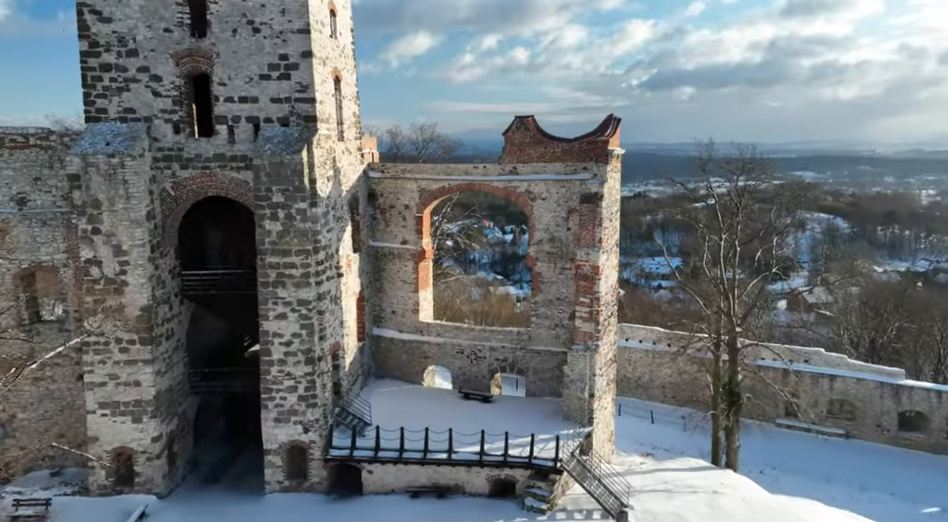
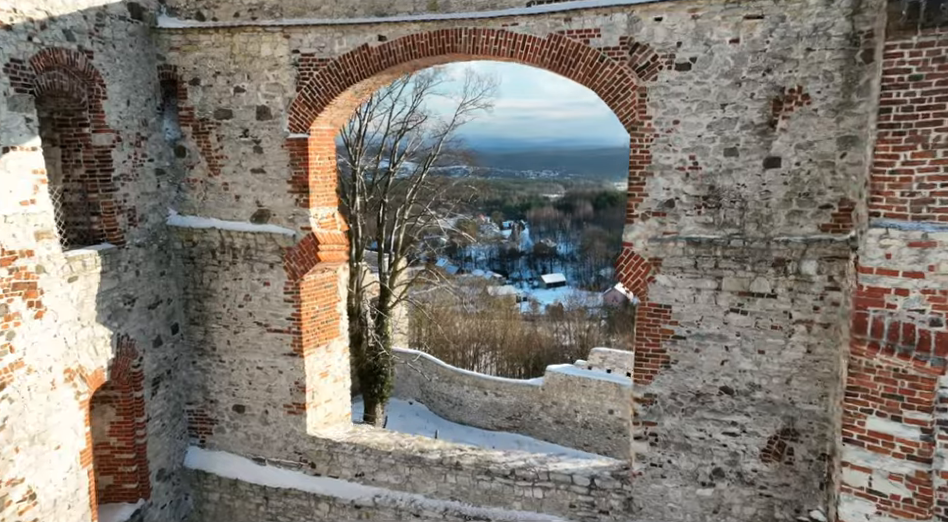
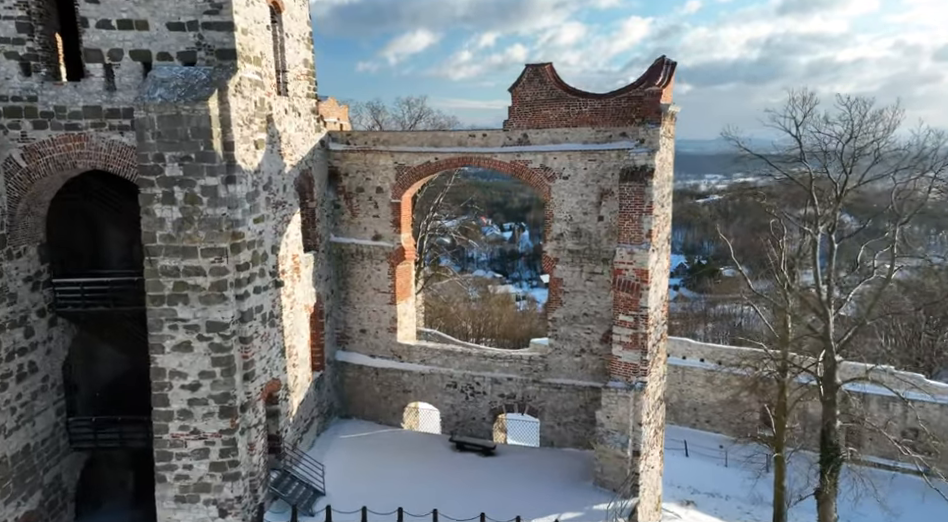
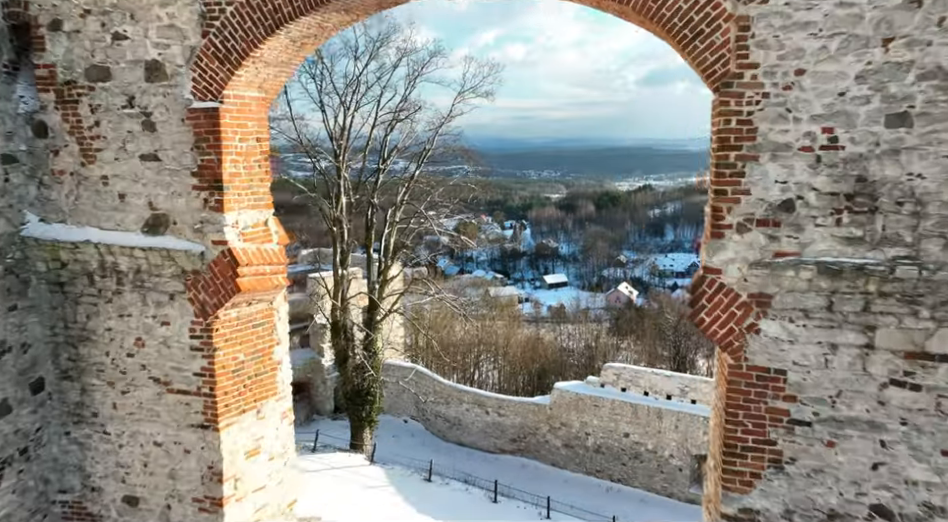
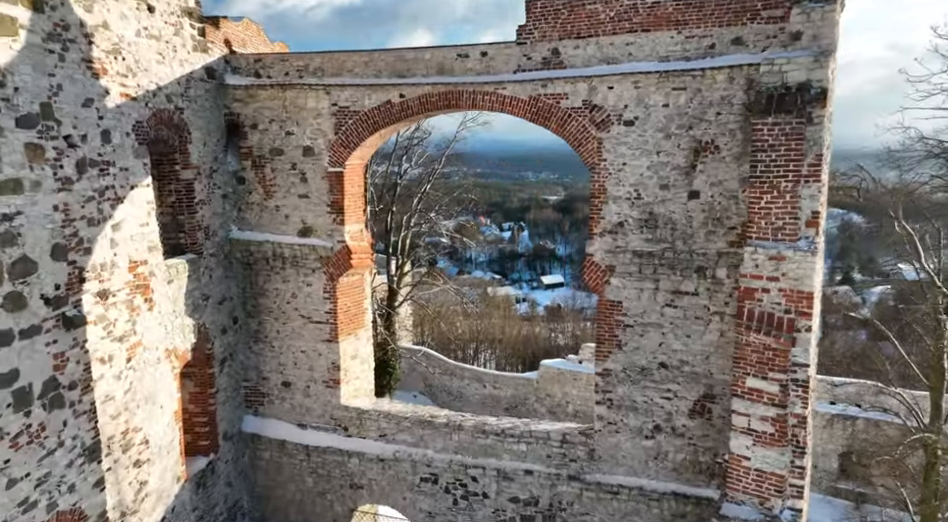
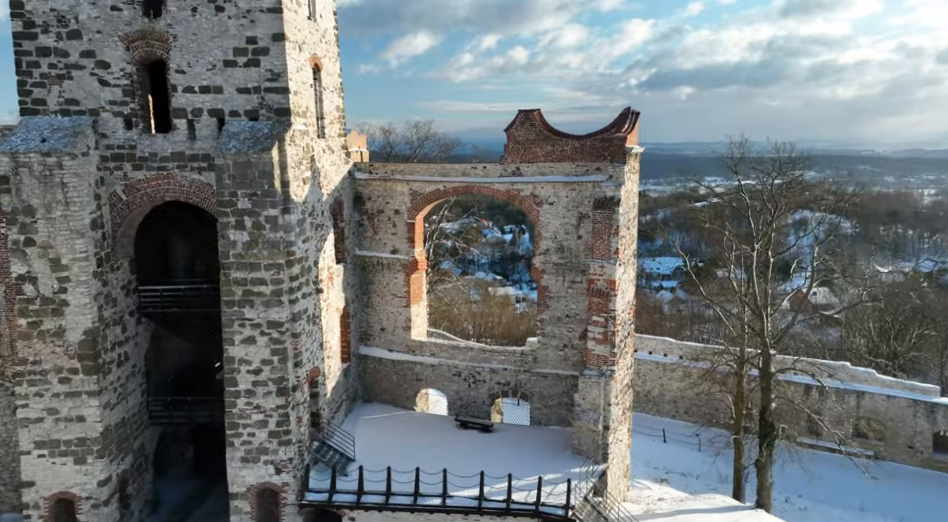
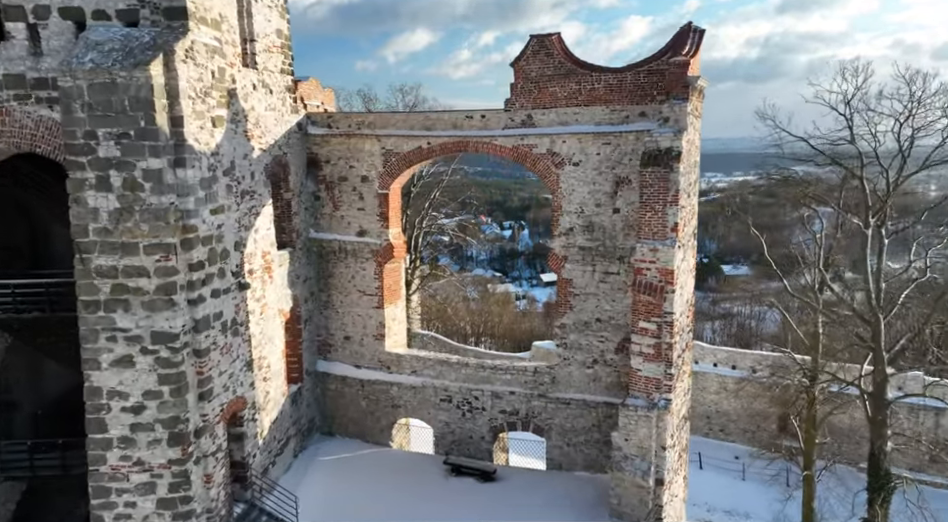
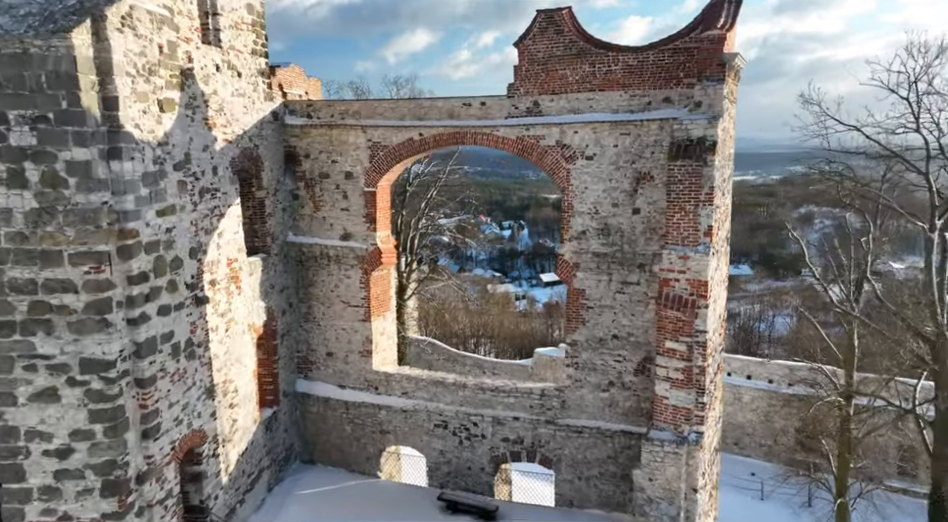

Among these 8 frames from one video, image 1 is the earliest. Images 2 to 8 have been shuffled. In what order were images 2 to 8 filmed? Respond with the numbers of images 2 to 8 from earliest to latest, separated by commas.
6, 3, 7, 8, 5, 2, 4
